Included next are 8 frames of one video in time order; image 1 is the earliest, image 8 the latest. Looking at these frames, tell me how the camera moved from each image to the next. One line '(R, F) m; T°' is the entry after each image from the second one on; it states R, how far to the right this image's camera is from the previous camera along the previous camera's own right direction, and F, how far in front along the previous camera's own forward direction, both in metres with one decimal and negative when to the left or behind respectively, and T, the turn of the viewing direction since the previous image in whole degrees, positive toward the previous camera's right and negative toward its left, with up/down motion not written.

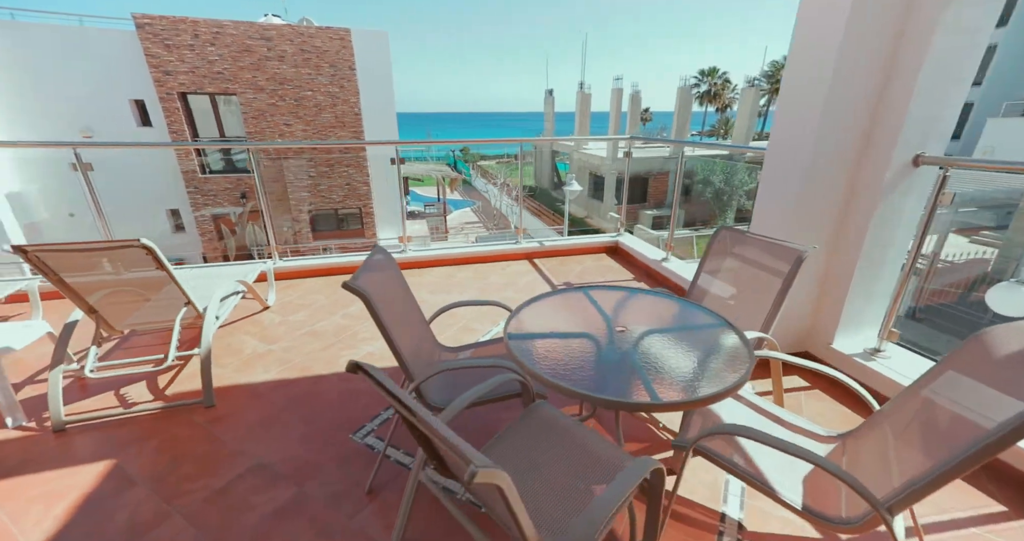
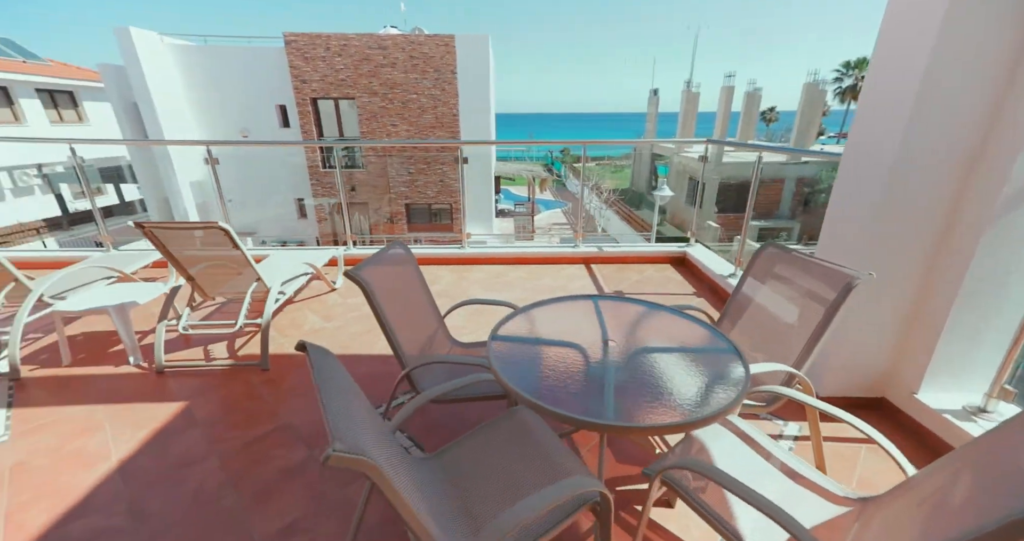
(+0.3, 0.0) m; -13°
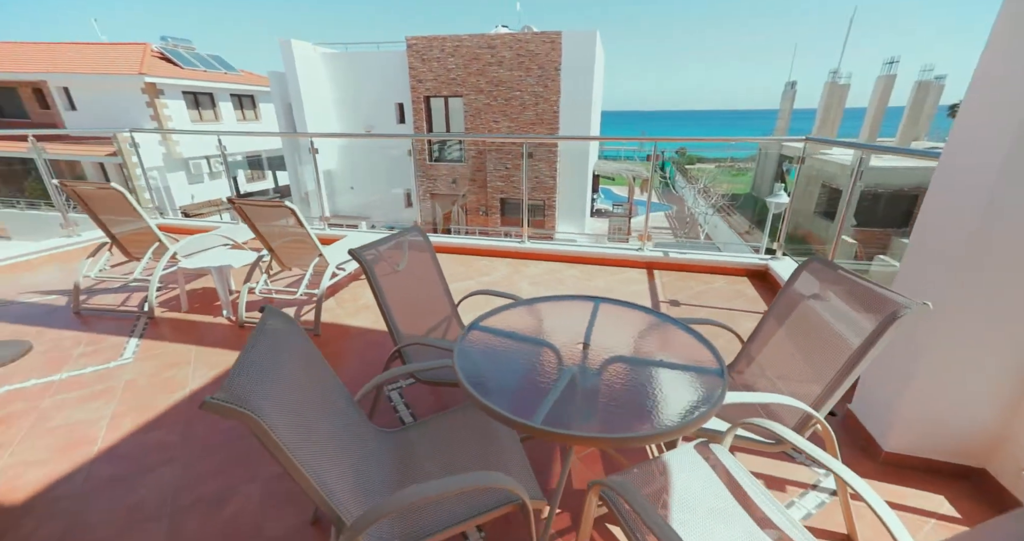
(+0.3, 0.0) m; -14°
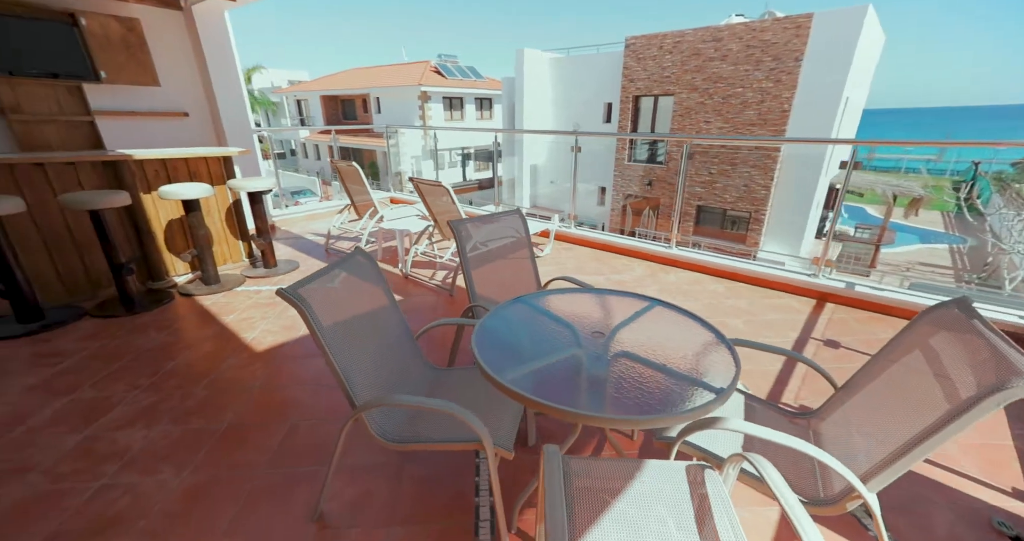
(+0.5, 0.0) m; -27°
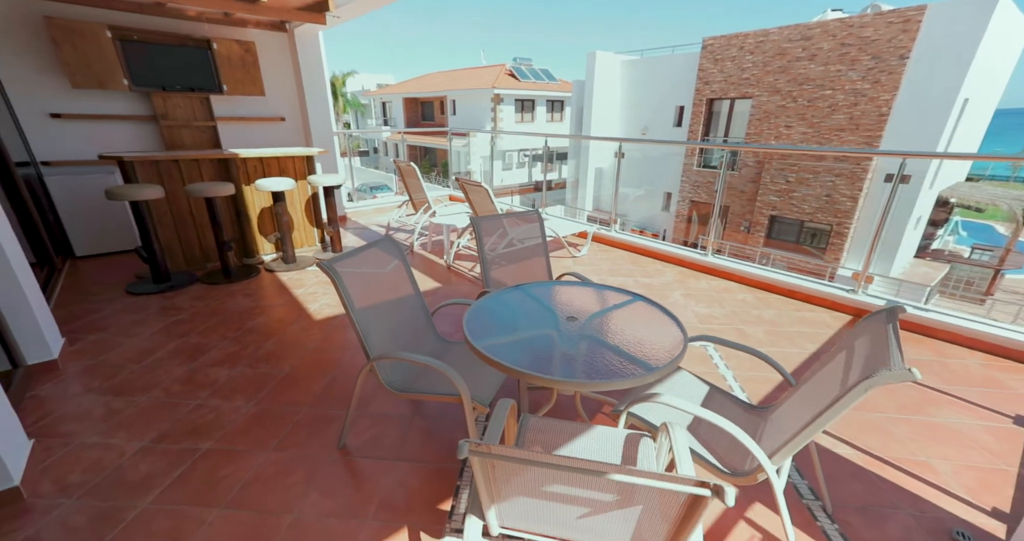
(+0.3, -0.2) m; -9°
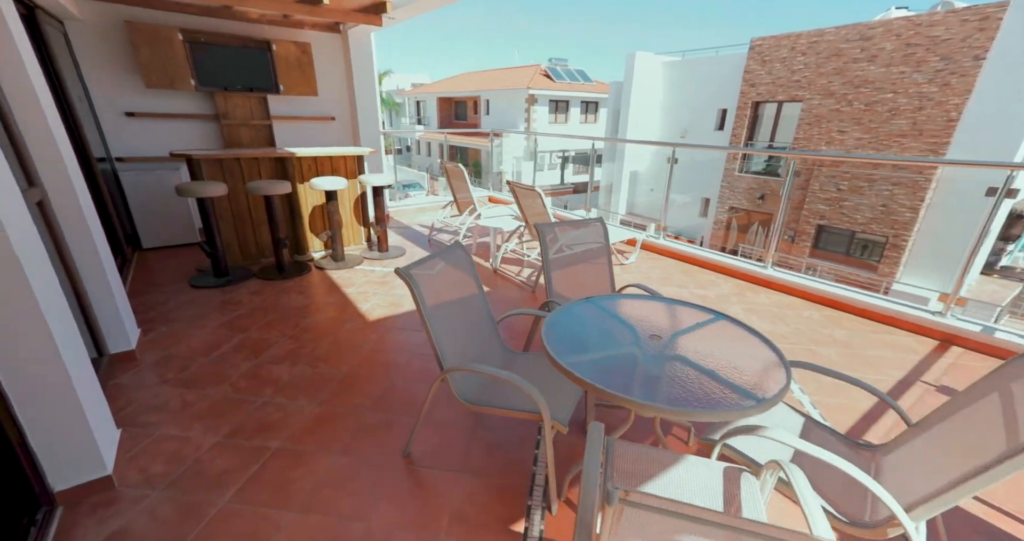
(-0.2, 0.0) m; -4°
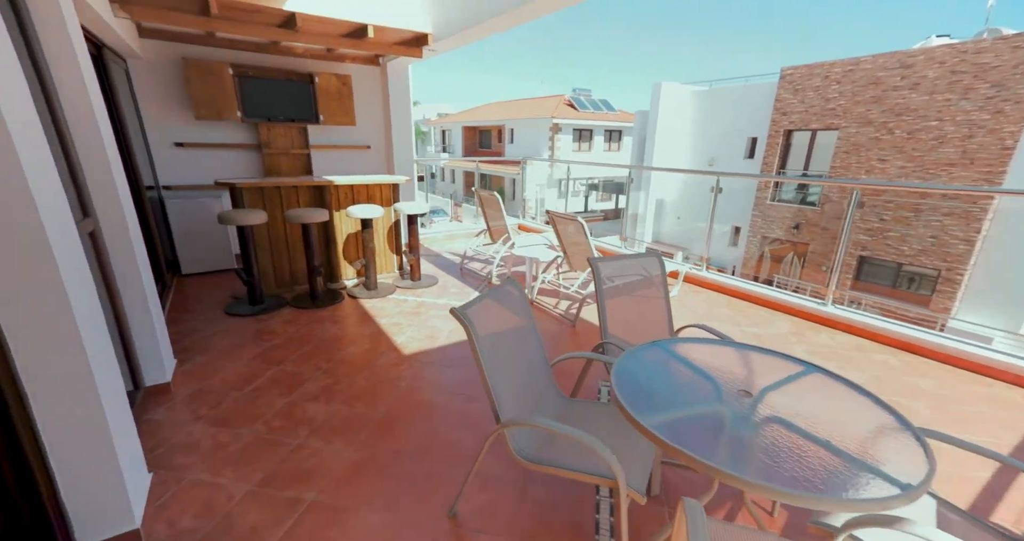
(-0.1, +0.1) m; -3°
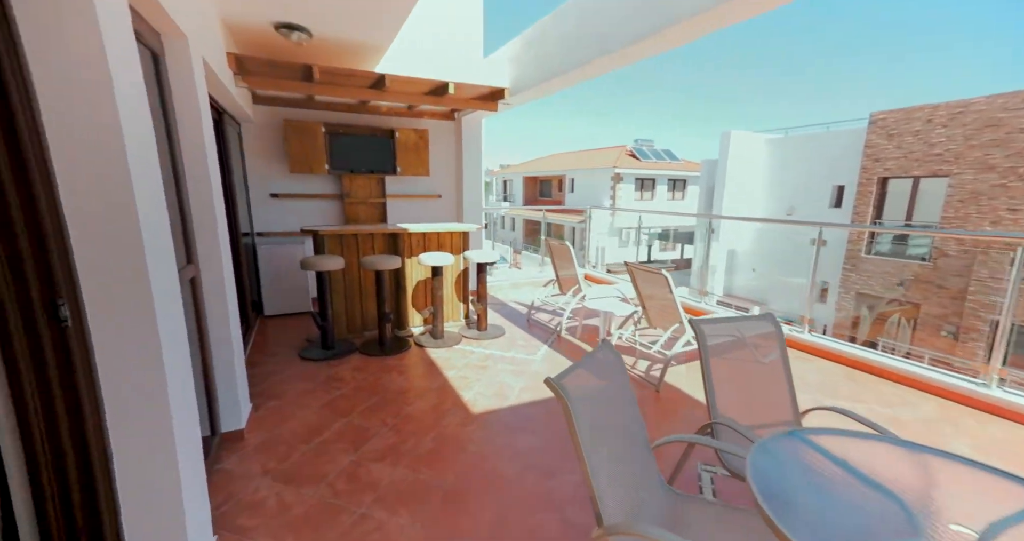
(-0.1, +0.2) m; -8°
